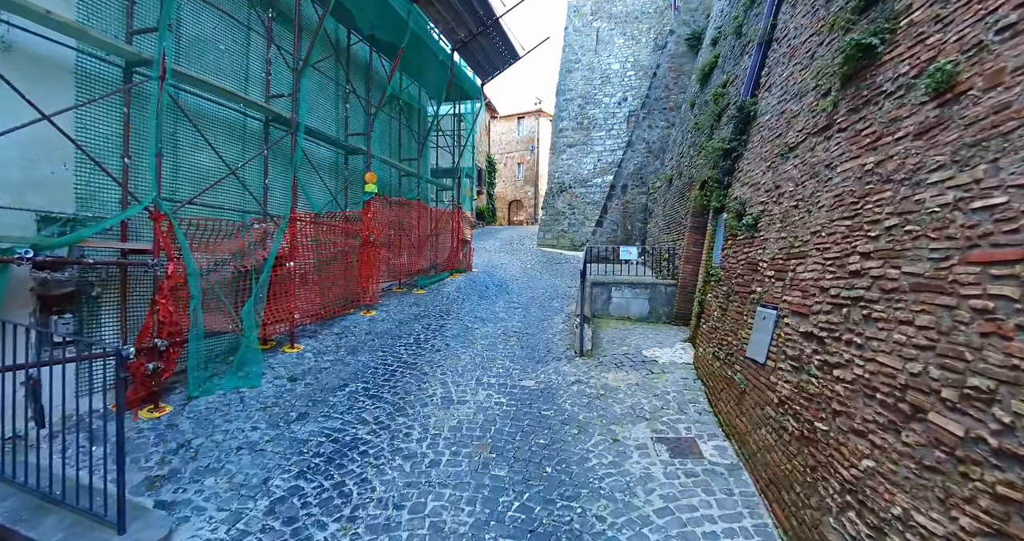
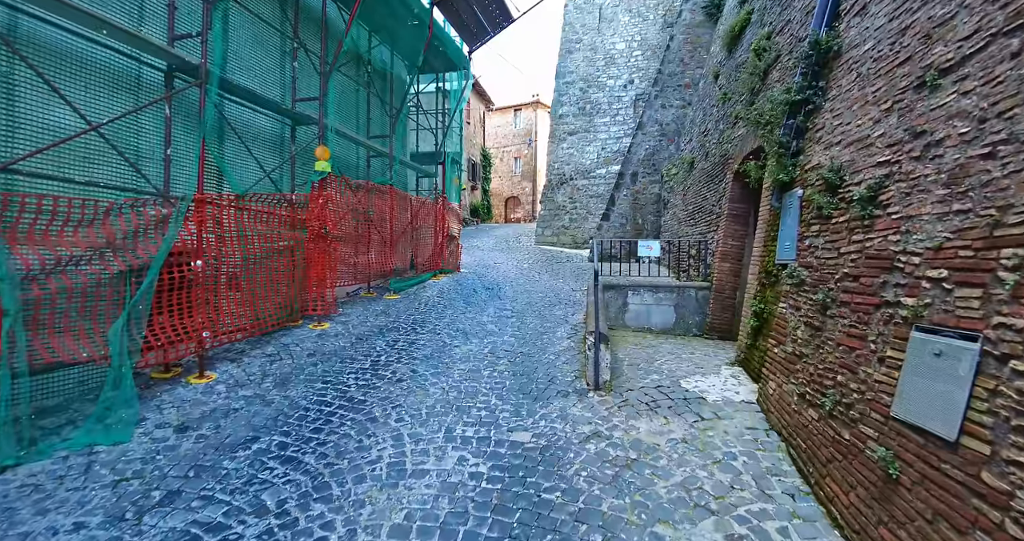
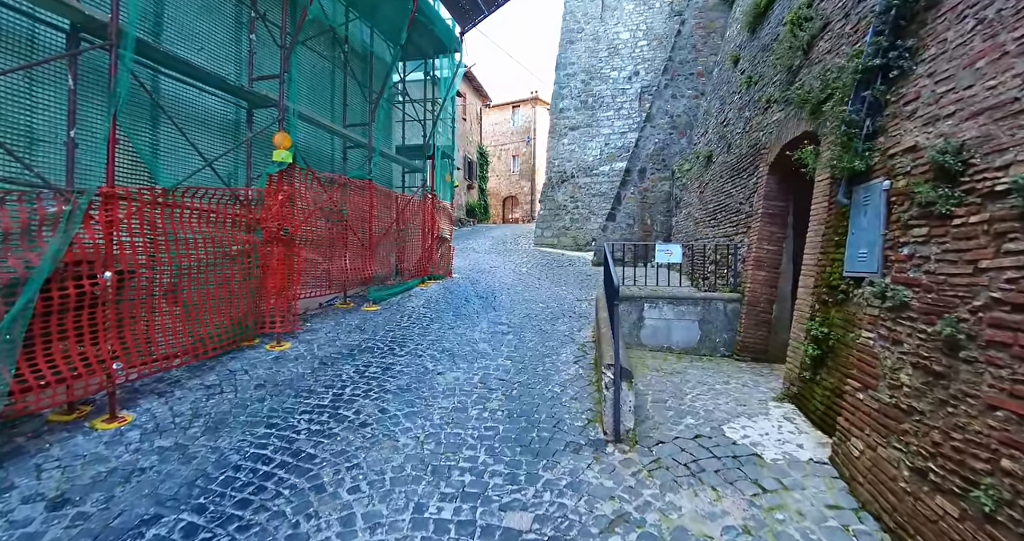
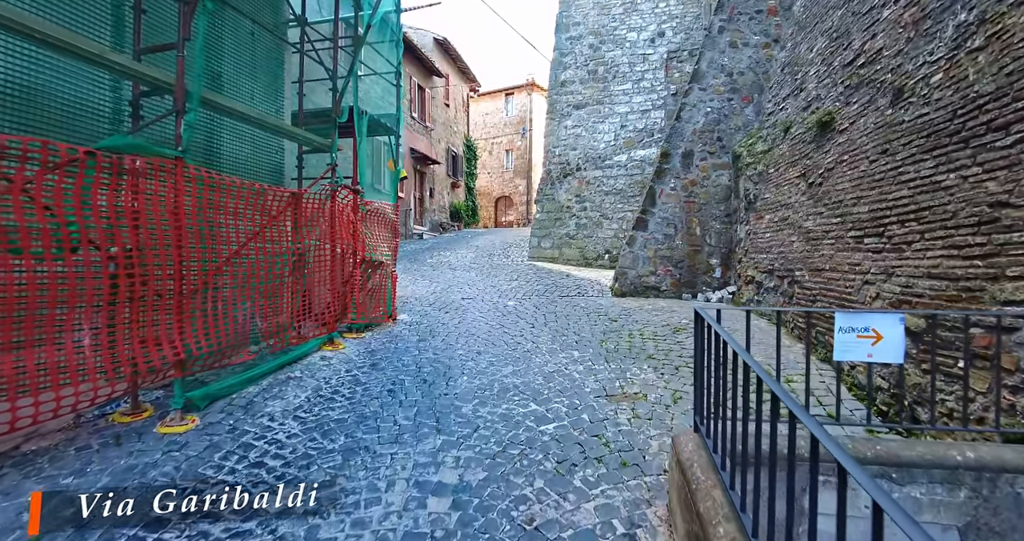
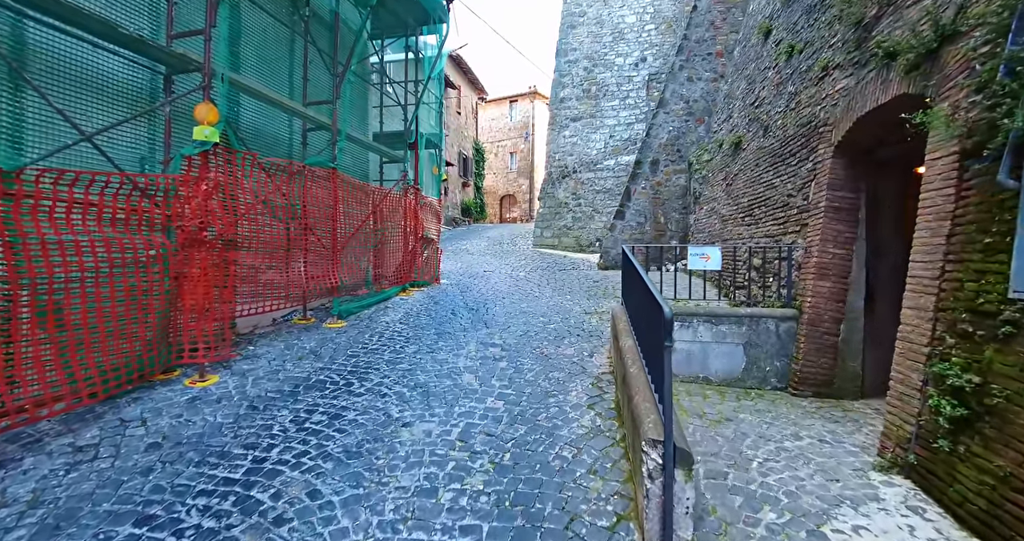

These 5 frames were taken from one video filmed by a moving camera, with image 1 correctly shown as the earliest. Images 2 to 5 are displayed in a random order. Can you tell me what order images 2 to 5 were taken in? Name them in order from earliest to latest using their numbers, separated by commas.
2, 3, 5, 4
